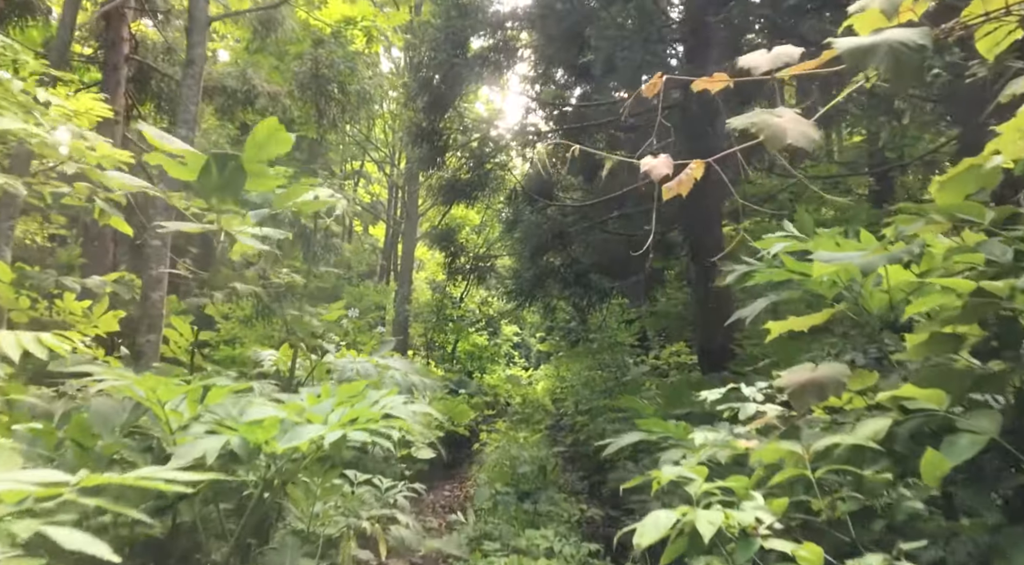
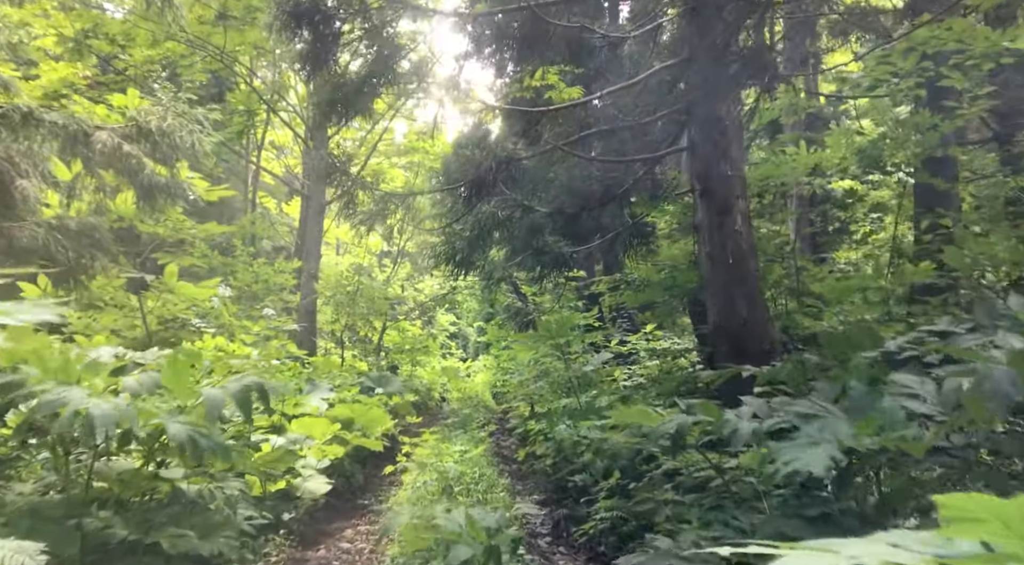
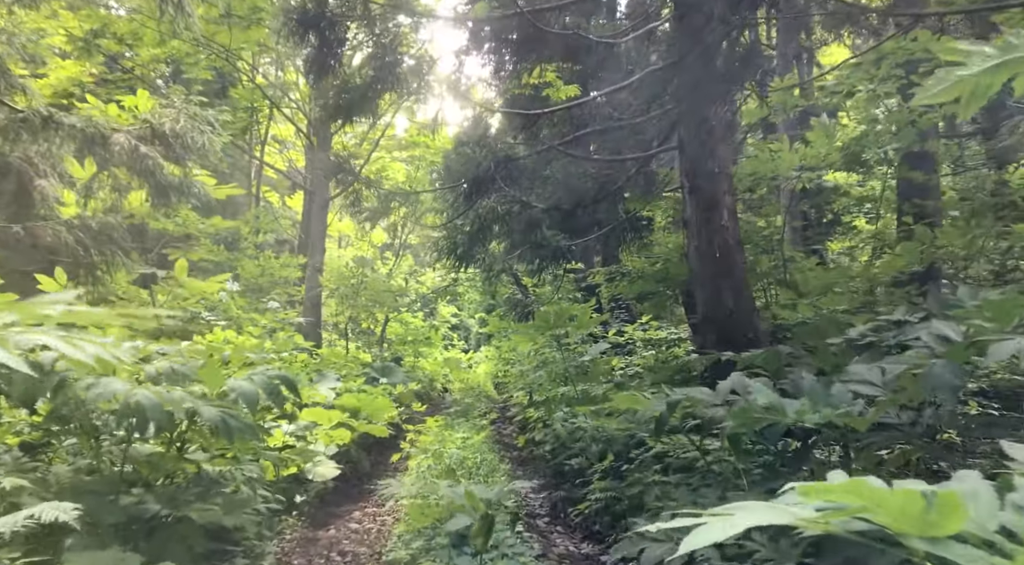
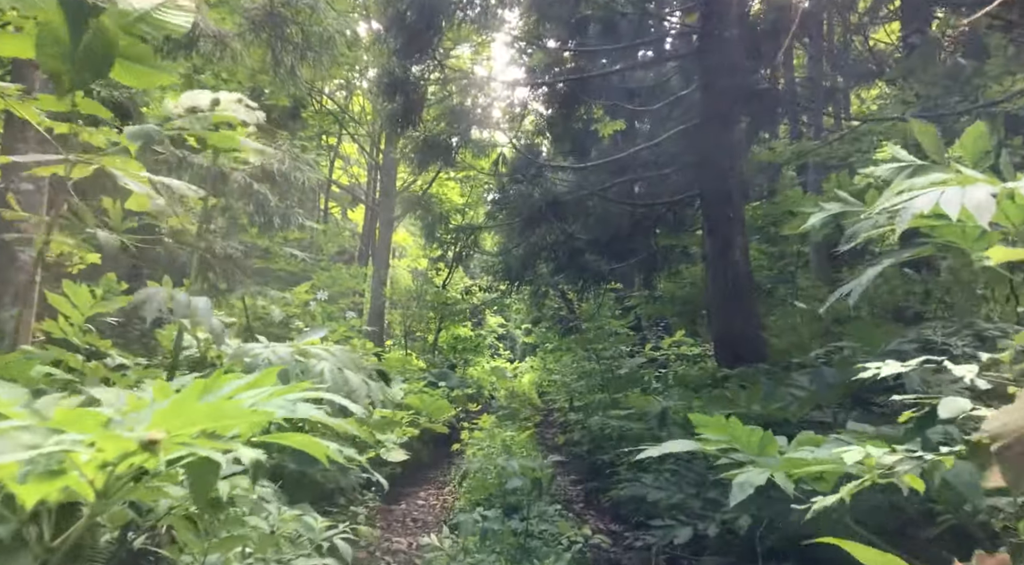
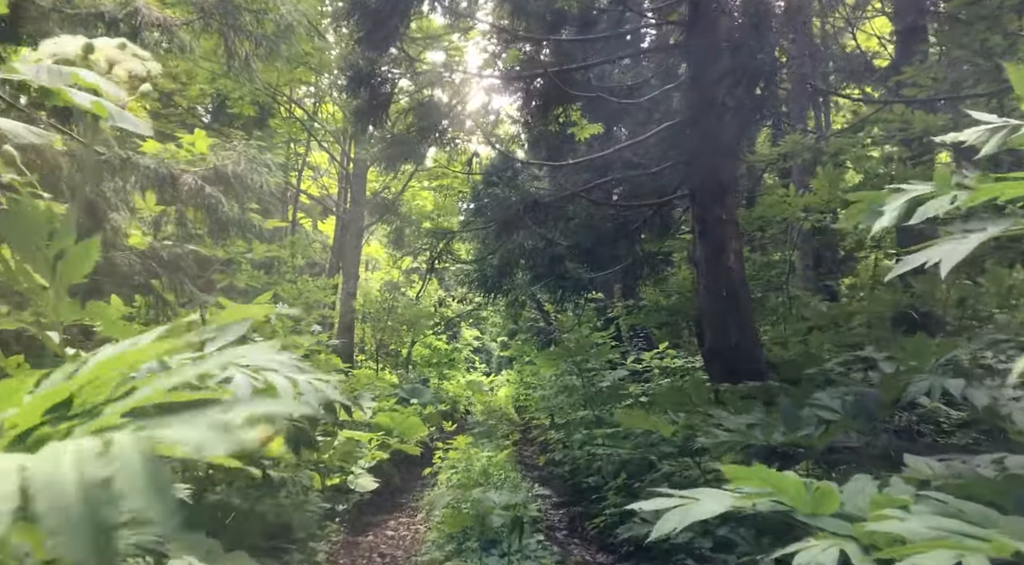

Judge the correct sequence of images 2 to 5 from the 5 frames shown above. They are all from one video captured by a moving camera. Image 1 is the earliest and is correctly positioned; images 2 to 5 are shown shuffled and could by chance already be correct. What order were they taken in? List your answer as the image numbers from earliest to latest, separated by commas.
4, 5, 3, 2
